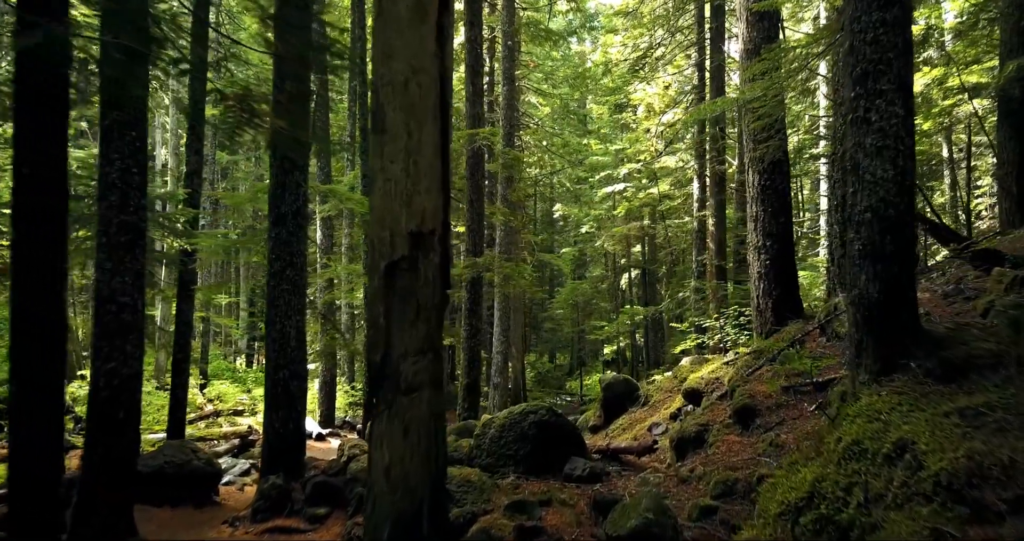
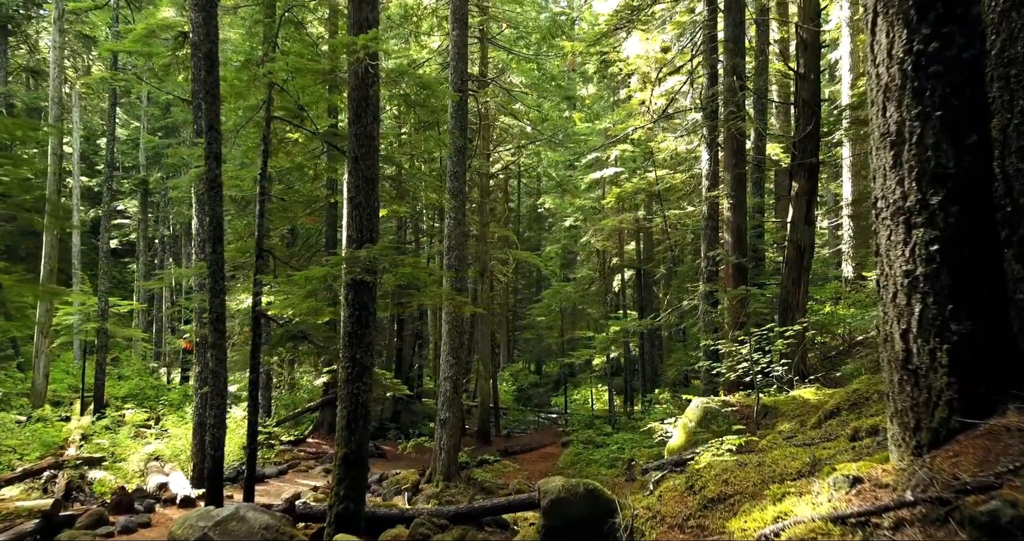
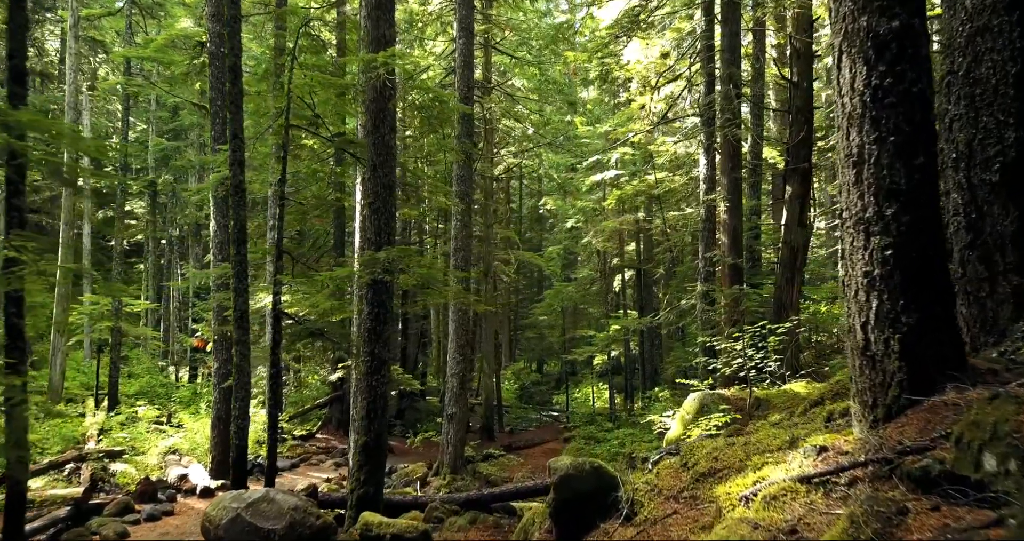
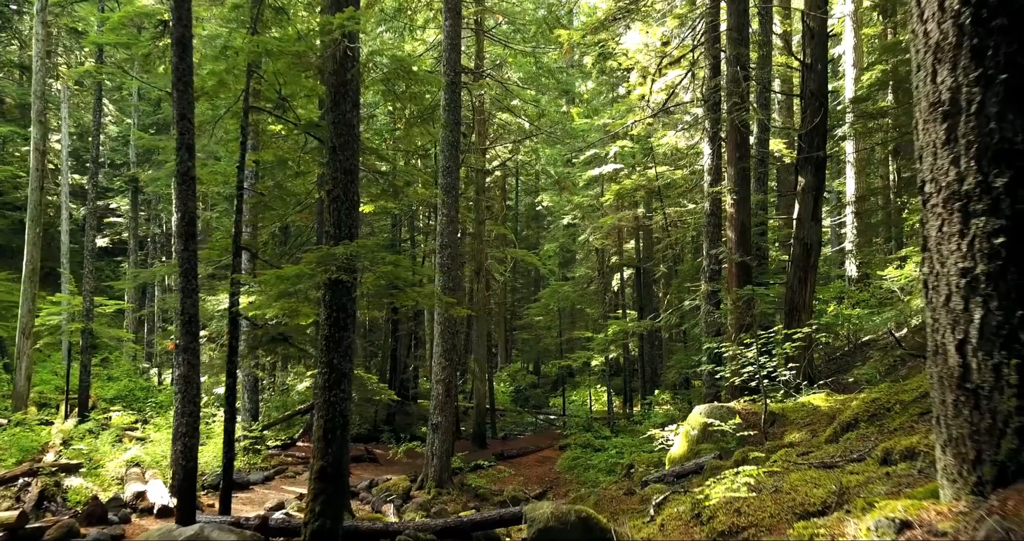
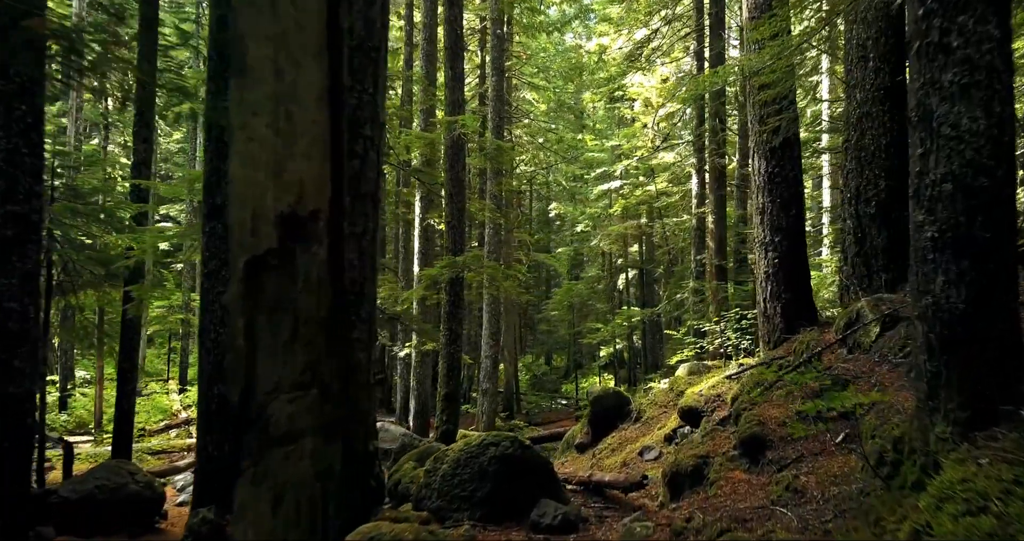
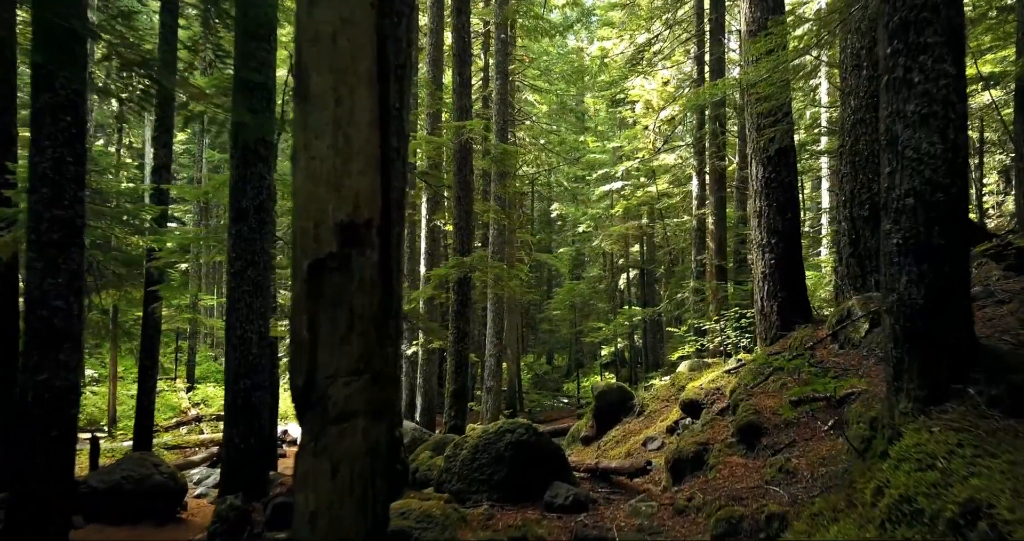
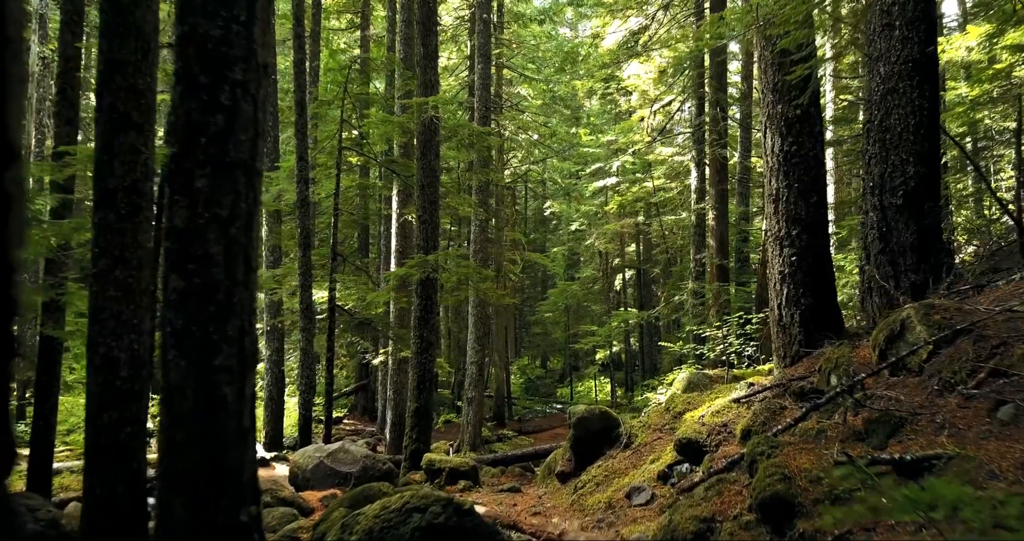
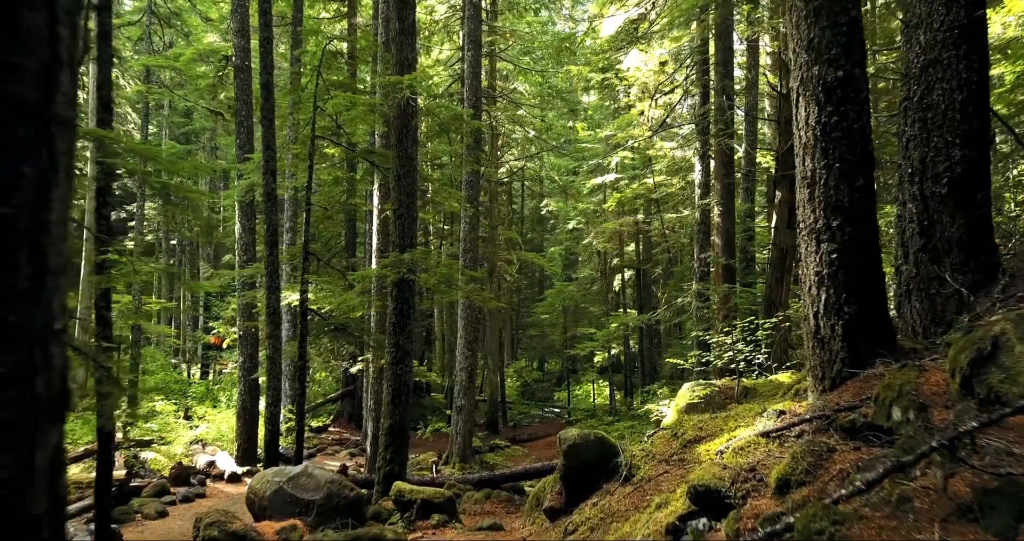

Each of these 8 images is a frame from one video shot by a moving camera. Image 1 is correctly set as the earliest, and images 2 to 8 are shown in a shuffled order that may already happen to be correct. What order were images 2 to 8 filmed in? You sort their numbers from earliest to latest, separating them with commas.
6, 5, 7, 8, 3, 2, 4
